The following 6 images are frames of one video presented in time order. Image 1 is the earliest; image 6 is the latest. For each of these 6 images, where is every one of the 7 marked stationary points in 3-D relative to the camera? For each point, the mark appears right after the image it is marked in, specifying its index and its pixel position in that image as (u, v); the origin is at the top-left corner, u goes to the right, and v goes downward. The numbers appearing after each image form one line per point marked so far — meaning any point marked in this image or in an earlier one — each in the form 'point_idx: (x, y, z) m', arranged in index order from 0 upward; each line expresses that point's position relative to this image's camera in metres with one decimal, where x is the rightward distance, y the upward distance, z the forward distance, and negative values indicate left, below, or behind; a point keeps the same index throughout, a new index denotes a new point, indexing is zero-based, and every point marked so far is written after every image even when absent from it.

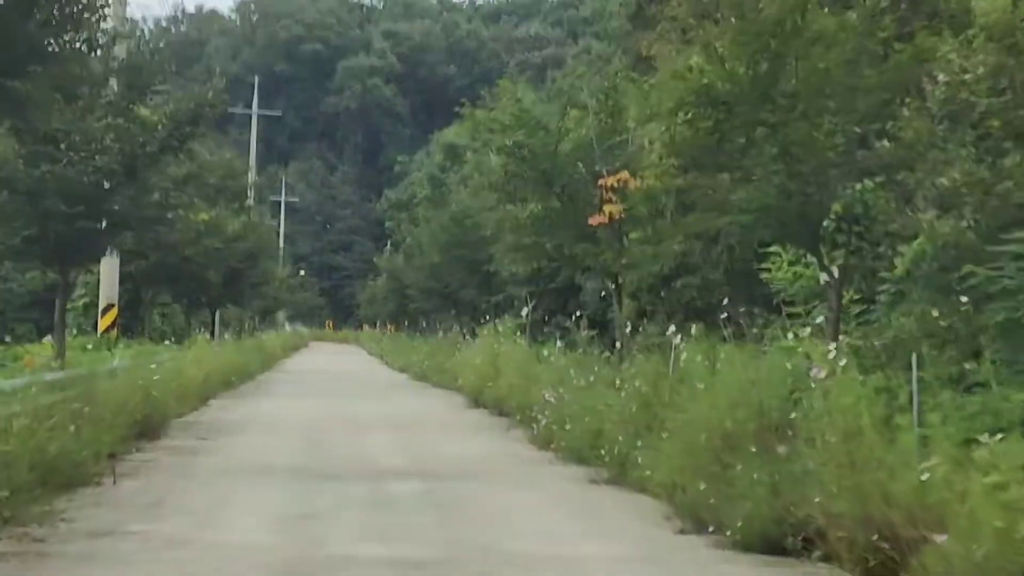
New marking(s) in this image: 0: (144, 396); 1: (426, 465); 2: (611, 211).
0: (-2.7, -0.8, +15.4) m
1: (-0.6, -1.2, +13.8) m
2: (+0.8, +0.7, +17.4) m
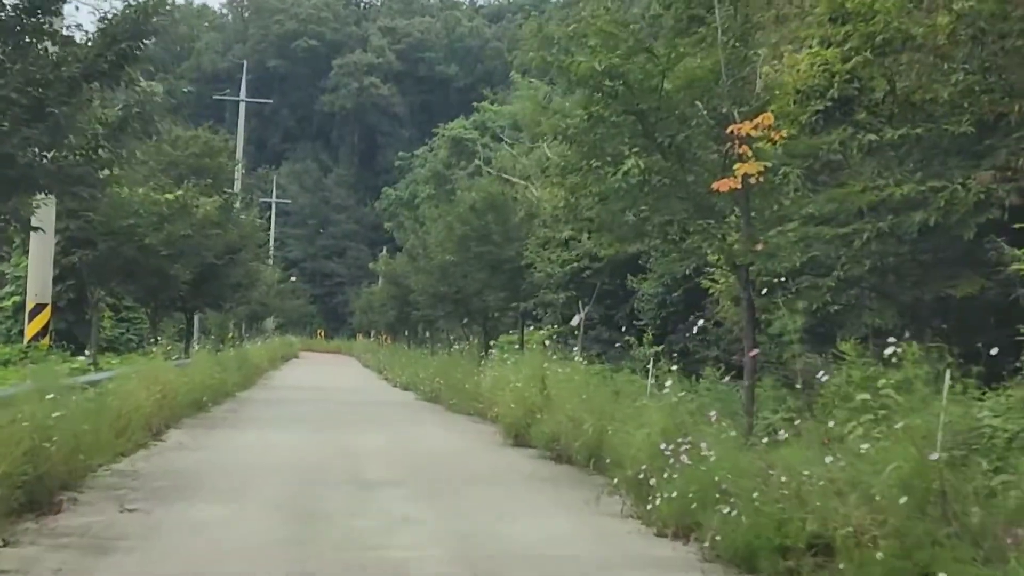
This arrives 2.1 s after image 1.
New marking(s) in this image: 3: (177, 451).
0: (-2.3, -0.7, +9.8) m
1: (-0.1, -1.1, +8.1) m
2: (+1.3, +0.7, +11.7) m
3: (-2.6, -1.3, +15.9) m
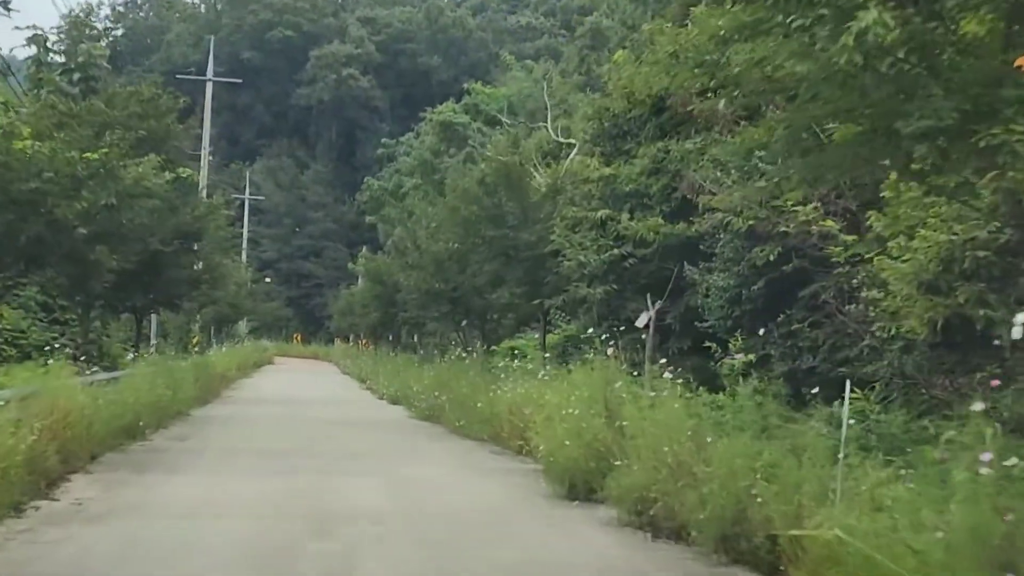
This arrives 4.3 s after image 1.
0: (-1.8, -0.6, +4.2) m
1: (+0.4, -1.0, +2.5) m
2: (+1.7, +0.8, +6.1) m
3: (-2.2, -1.2, +10.3) m
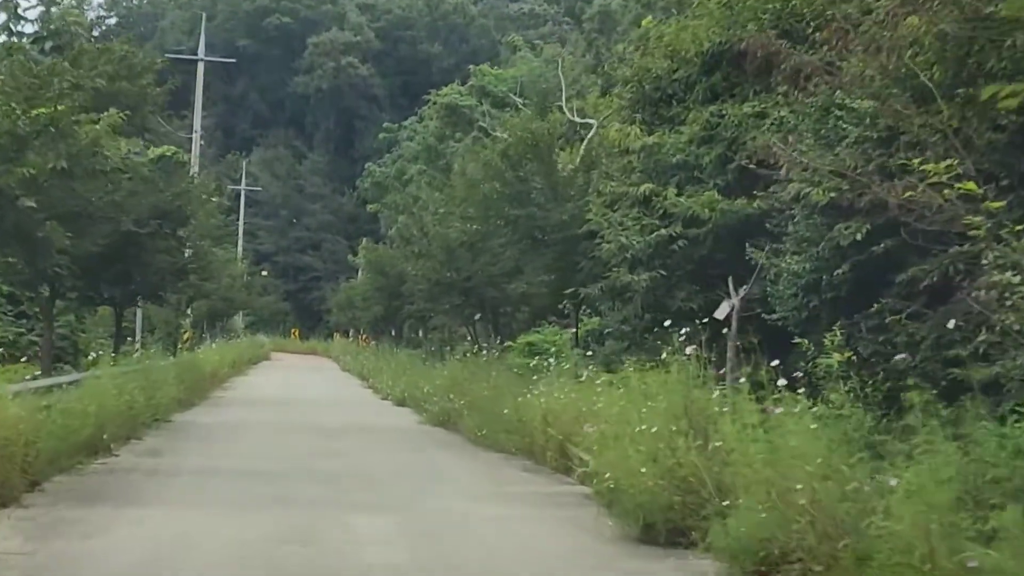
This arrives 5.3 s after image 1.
0: (-1.5, -0.6, +1.2) m
1: (+0.7, -0.9, -0.5) m
2: (+2.0, +0.9, +3.1) m
3: (-2.0, -1.1, +7.3) m
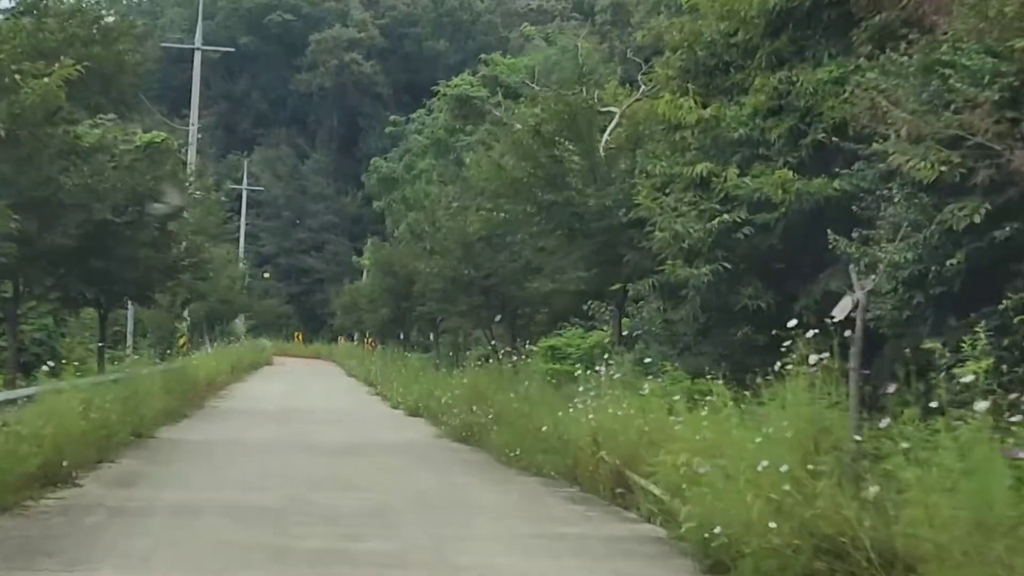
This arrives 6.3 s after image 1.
0: (-1.3, -0.5, -1.5) m
1: (+0.9, -0.9, -3.1) m
2: (+2.3, +0.9, +0.5) m
3: (-1.7, -1.0, +4.7) m
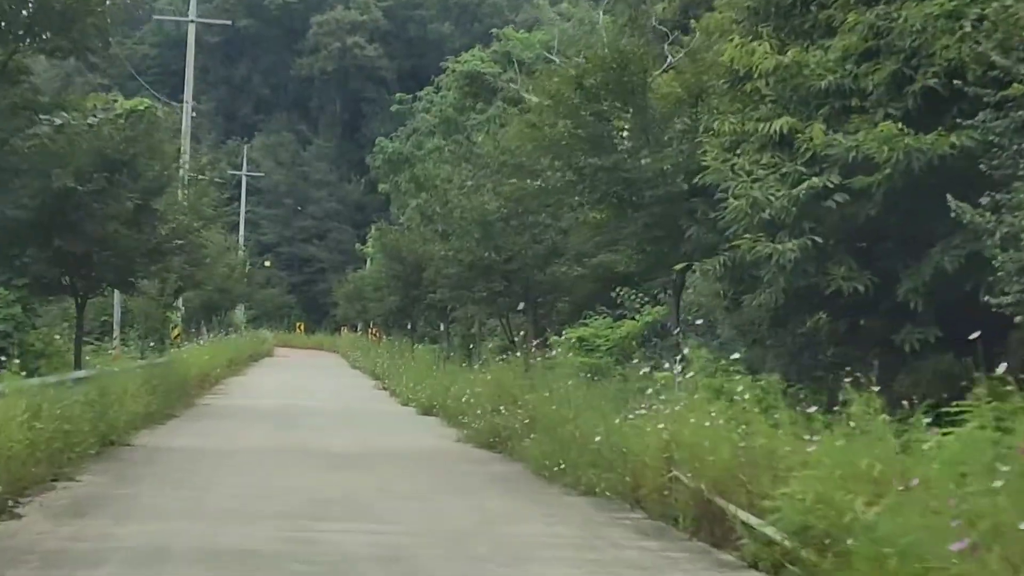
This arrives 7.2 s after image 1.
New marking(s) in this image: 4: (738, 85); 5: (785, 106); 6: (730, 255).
0: (-1.0, -0.5, -4.2) m
1: (+1.2, -0.8, -5.9) m
2: (+2.5, +1.0, -2.2) m
3: (-1.4, -1.0, +2.0) m
4: (+1.6, +1.4, +14.5) m
5: (+1.8, +1.2, +13.9) m
6: (+1.5, +0.2, +13.8) m
